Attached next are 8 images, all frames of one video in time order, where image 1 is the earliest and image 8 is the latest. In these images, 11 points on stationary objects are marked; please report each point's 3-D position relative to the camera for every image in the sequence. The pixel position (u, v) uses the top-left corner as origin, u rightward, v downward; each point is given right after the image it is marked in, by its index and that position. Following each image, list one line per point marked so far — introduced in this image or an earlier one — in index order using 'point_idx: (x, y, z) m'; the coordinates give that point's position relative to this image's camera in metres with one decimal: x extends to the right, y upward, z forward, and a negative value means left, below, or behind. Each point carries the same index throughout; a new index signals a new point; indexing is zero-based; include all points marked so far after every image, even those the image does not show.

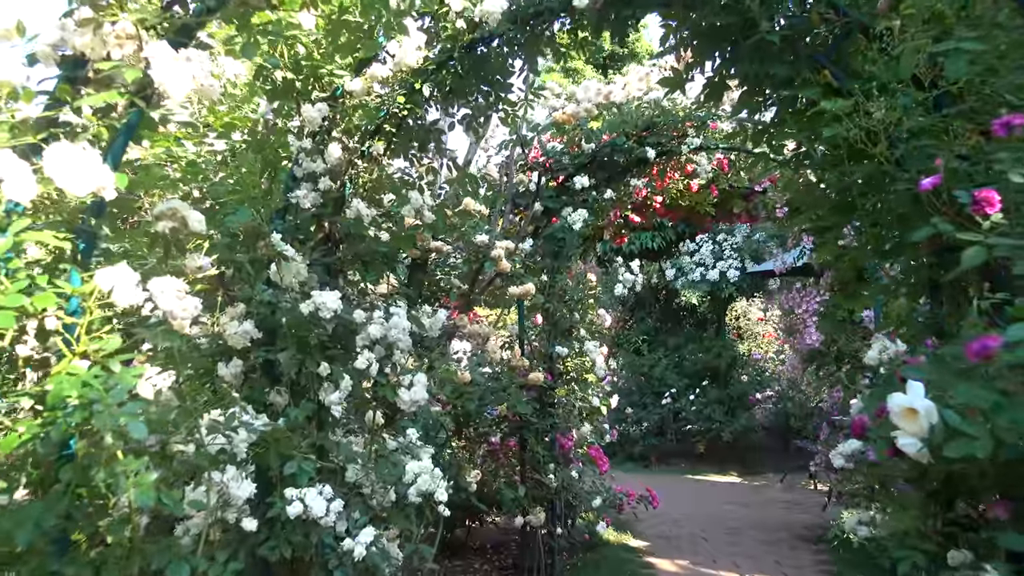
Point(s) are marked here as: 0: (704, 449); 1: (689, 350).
0: (+1.8, -1.5, +7.2) m
1: (+1.7, -0.6, +7.6) m
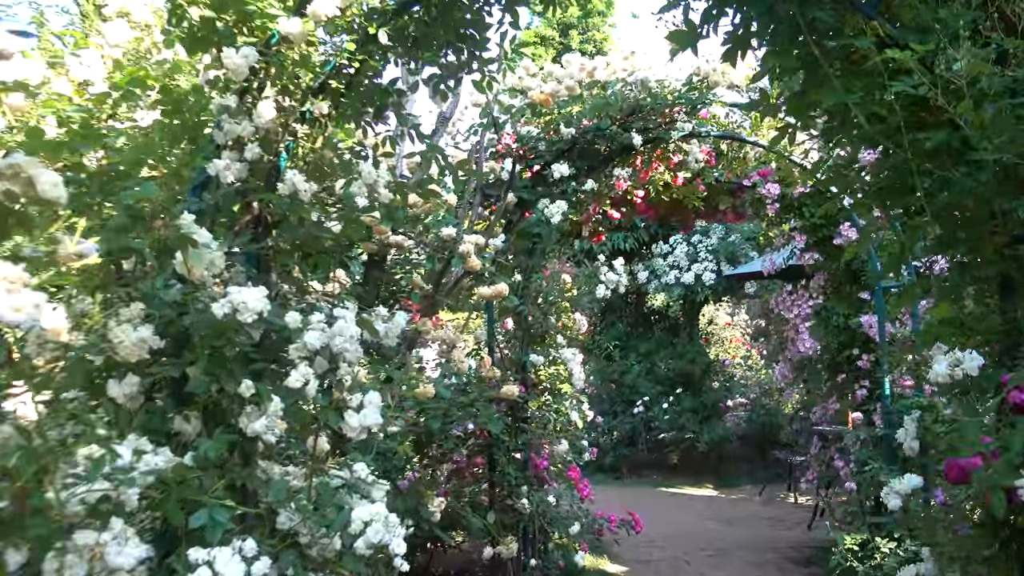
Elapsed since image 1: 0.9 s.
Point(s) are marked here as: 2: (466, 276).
0: (+1.5, -1.5, +6.9) m
1: (+1.4, -0.6, +7.3) m
2: (-0.2, 0.0, +2.9) m
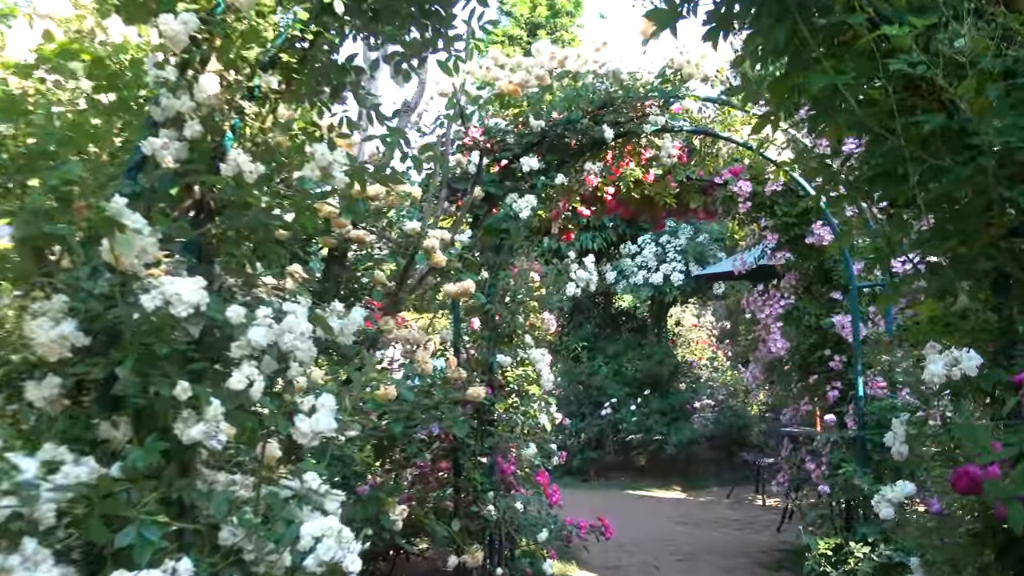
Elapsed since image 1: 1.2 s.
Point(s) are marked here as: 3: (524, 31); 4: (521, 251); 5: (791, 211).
0: (+1.2, -1.5, +6.9) m
1: (+1.1, -0.6, +7.2) m
2: (-0.3, +0.1, +2.7) m
3: (+0.2, +3.4, +10.3) m
4: (0.0, +0.2, +3.2) m
5: (+1.3, +0.4, +3.8) m
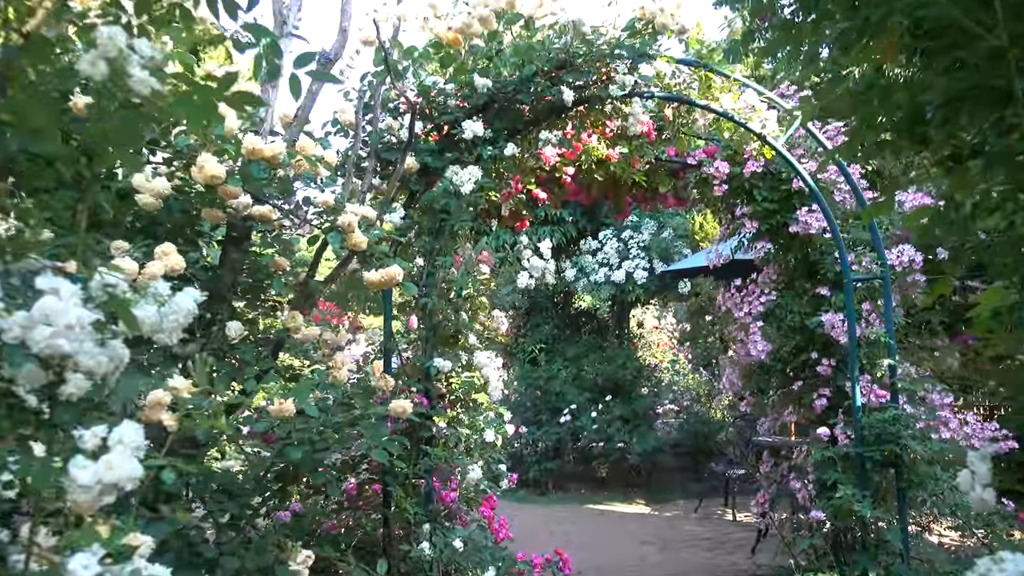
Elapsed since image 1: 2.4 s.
0: (+0.8, -1.5, +6.4) m
1: (+0.7, -0.6, +6.8) m
2: (-0.5, +0.1, +2.2) m
3: (-0.4, +3.4, +9.8) m
4: (-0.2, +0.2, +2.7) m
5: (+1.1, +0.4, +3.3) m
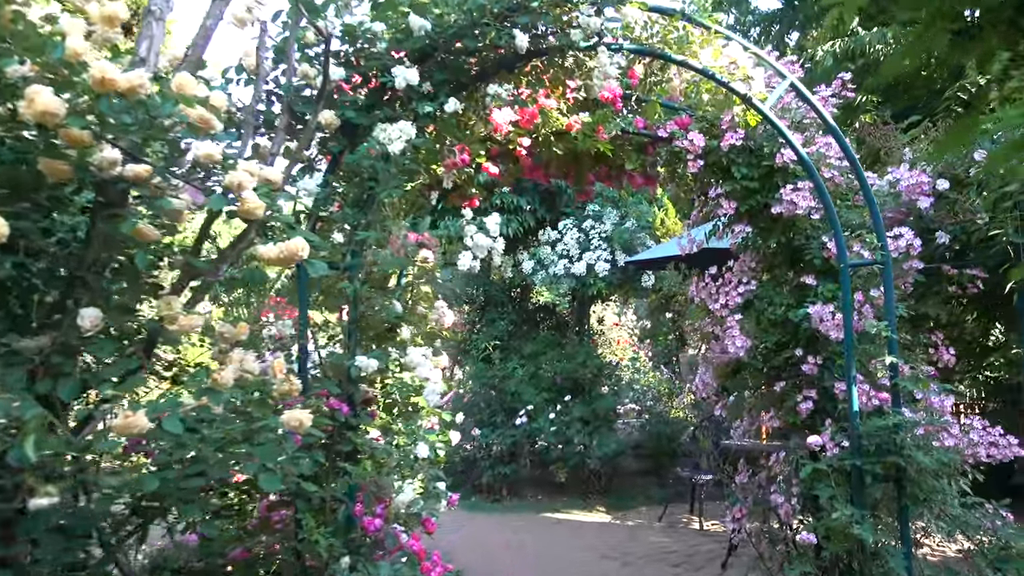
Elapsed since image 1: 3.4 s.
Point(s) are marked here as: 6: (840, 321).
0: (+0.4, -1.4, +6.0) m
1: (+0.3, -0.6, +6.4) m
2: (-0.6, +0.1, +1.8) m
3: (-0.9, +3.4, +9.3) m
4: (-0.3, +0.2, +2.3) m
5: (+0.9, +0.4, +3.0) m
6: (+1.1, -0.1, +2.7) m
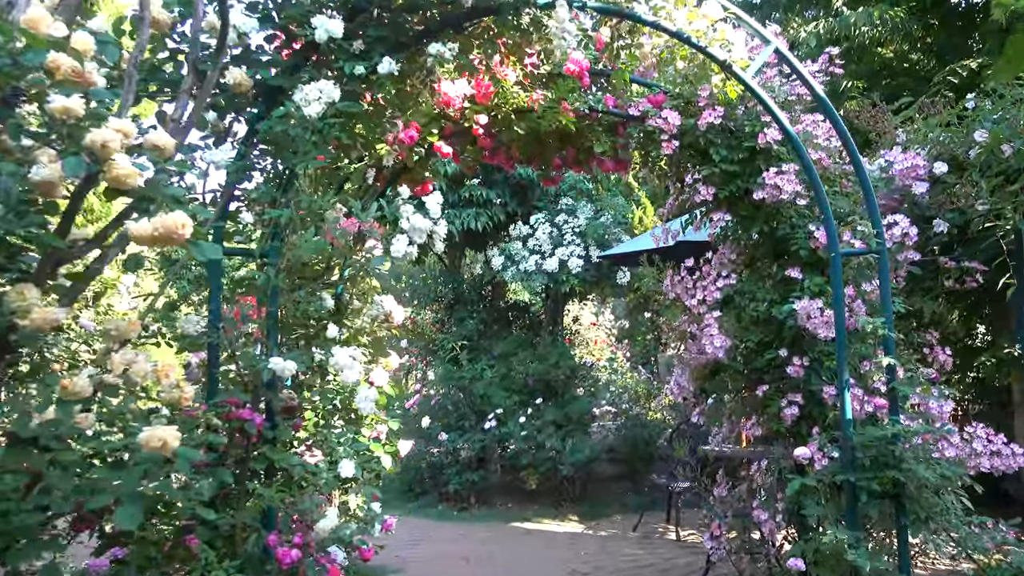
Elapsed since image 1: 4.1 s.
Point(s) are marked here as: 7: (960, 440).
0: (+0.2, -1.4, +5.7) m
1: (+0.1, -0.5, +6.1) m
2: (-0.7, +0.2, +1.5) m
3: (-1.2, +3.4, +9.0) m
4: (-0.5, +0.3, +2.0) m
5: (+0.8, +0.4, +2.7) m
6: (+1.0, -0.1, +2.5) m
7: (+1.3, -0.4, +2.3) m
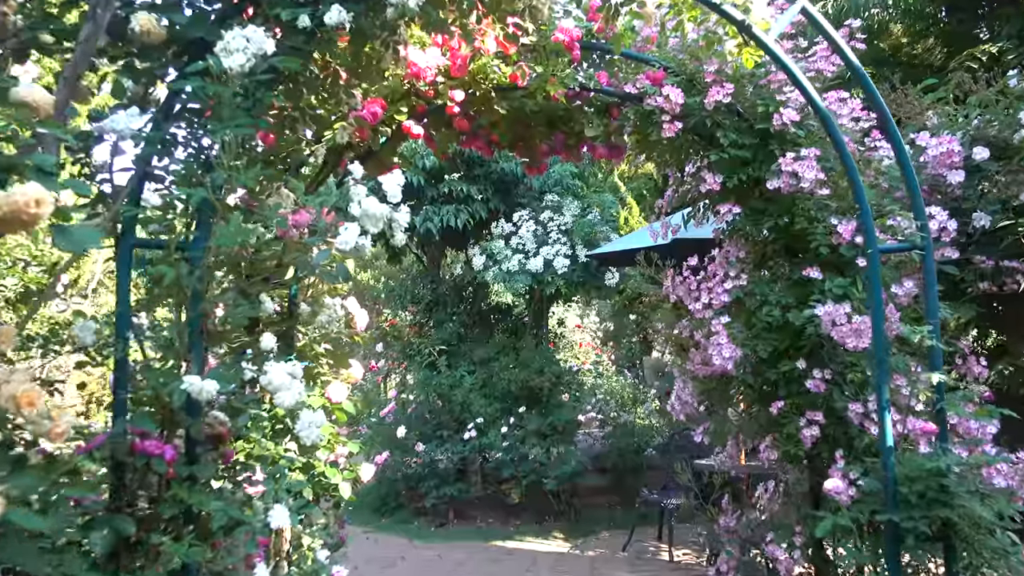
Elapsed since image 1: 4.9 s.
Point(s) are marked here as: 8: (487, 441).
0: (+0.1, -1.4, +5.4) m
1: (-0.1, -0.6, +5.7) m
2: (-0.7, +0.2, +1.1) m
3: (-1.4, +3.4, +8.7) m
4: (-0.5, +0.2, +1.7) m
5: (+0.7, +0.4, +2.4) m
6: (+0.9, -0.1, +2.1) m
7: (+1.3, -0.5, +2.0) m
8: (-0.2, -1.1, +5.4) m
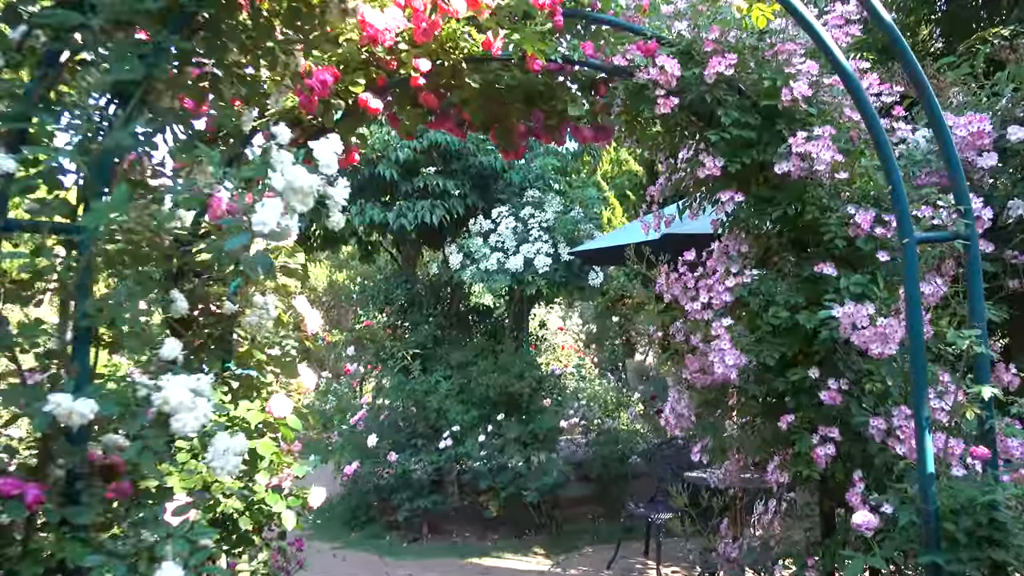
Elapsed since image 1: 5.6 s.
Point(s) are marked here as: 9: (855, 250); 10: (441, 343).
0: (-0.1, -1.4, +5.1) m
1: (-0.2, -0.6, +5.4) m
2: (-0.8, +0.2, +0.8) m
3: (-1.6, +3.4, +8.3) m
4: (-0.6, +0.3, +1.4) m
5: (+0.6, +0.4, +2.1) m
6: (+0.9, -0.1, +1.9) m
7: (+1.2, -0.4, +1.7) m
8: (-0.3, -1.1, +5.1) m
9: (+0.9, +0.1, +2.0) m
10: (-0.5, -0.4, +5.7) m
